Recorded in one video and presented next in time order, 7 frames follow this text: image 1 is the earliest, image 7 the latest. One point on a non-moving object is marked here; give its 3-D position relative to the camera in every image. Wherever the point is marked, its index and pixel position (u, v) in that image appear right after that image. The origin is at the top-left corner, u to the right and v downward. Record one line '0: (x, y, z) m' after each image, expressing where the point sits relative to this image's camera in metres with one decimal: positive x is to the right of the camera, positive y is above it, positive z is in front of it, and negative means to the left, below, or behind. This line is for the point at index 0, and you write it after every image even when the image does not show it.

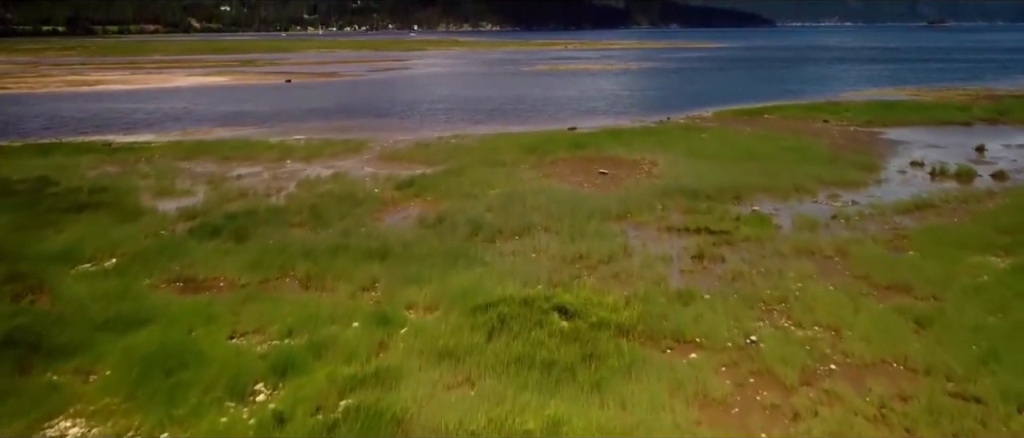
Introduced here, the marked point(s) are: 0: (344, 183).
0: (-5.0, +1.1, +18.1) m
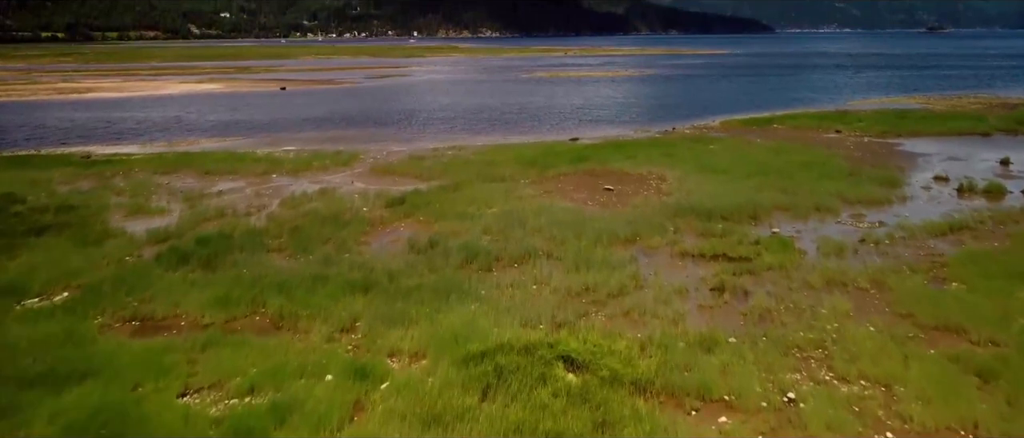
0: (-5.0, +0.5, +16.9) m
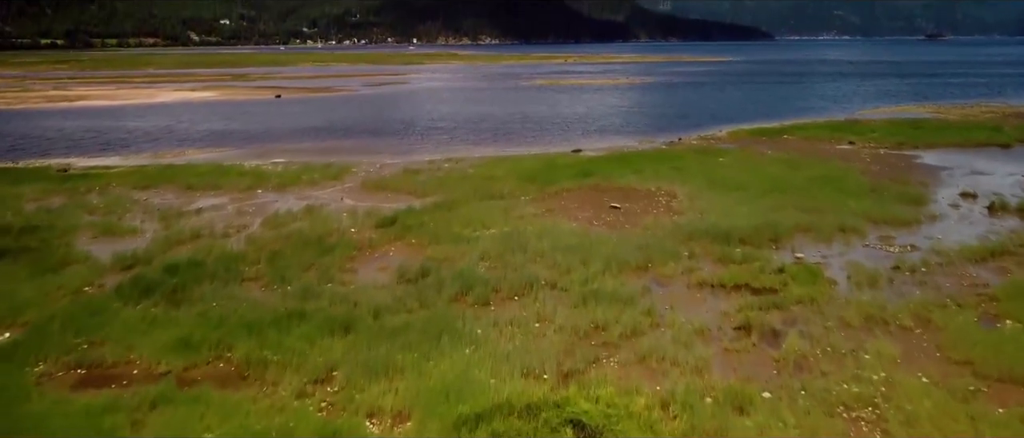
0: (-5.0, 0.0, +15.7) m
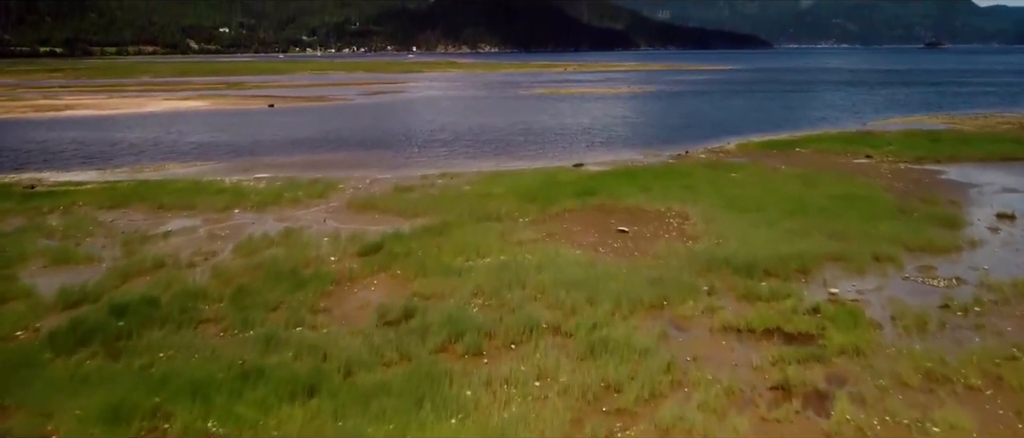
0: (-5.1, -0.6, +14.2) m
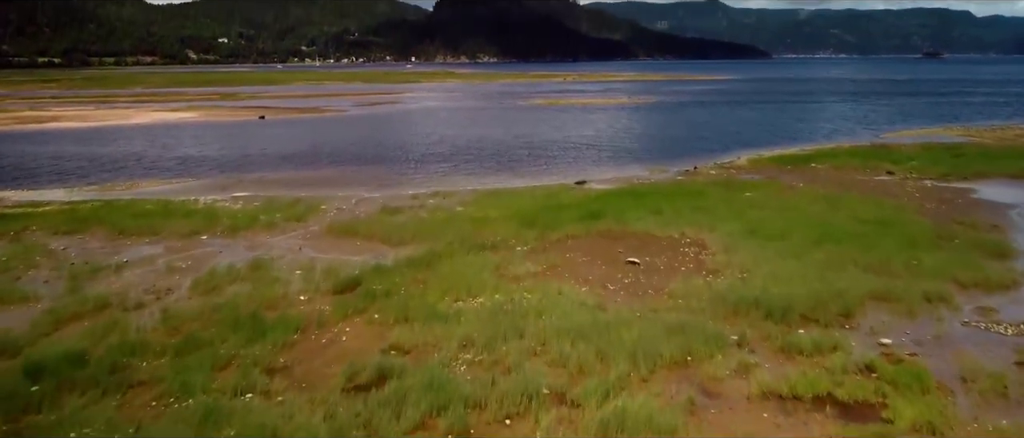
0: (-5.2, -1.3, +12.5) m
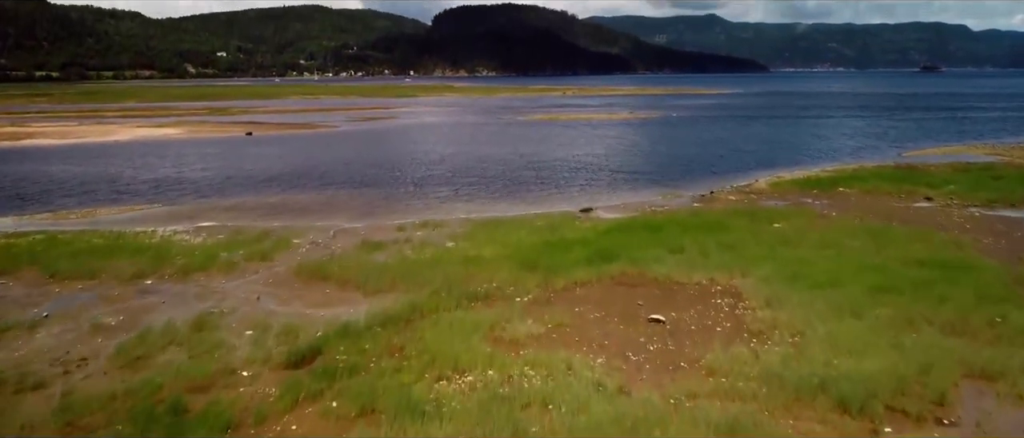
0: (-5.2, -2.1, +10.2) m
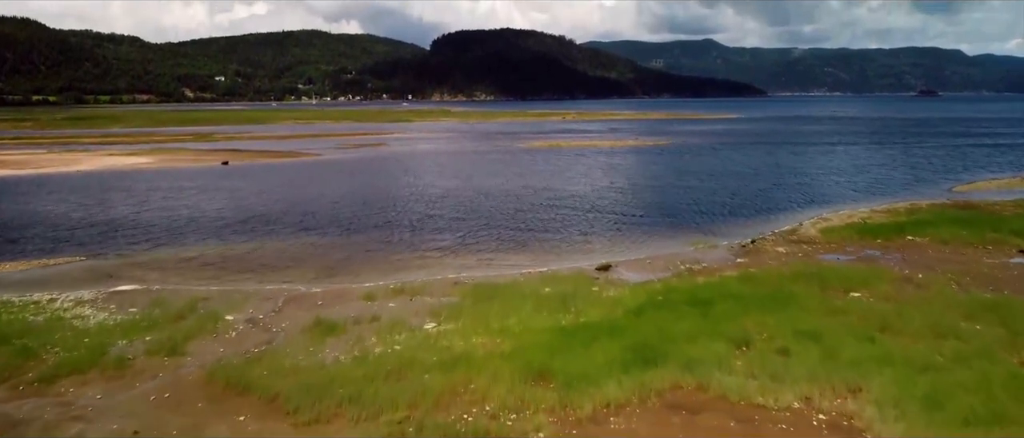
0: (-5.2, -3.4, +6.0) m
